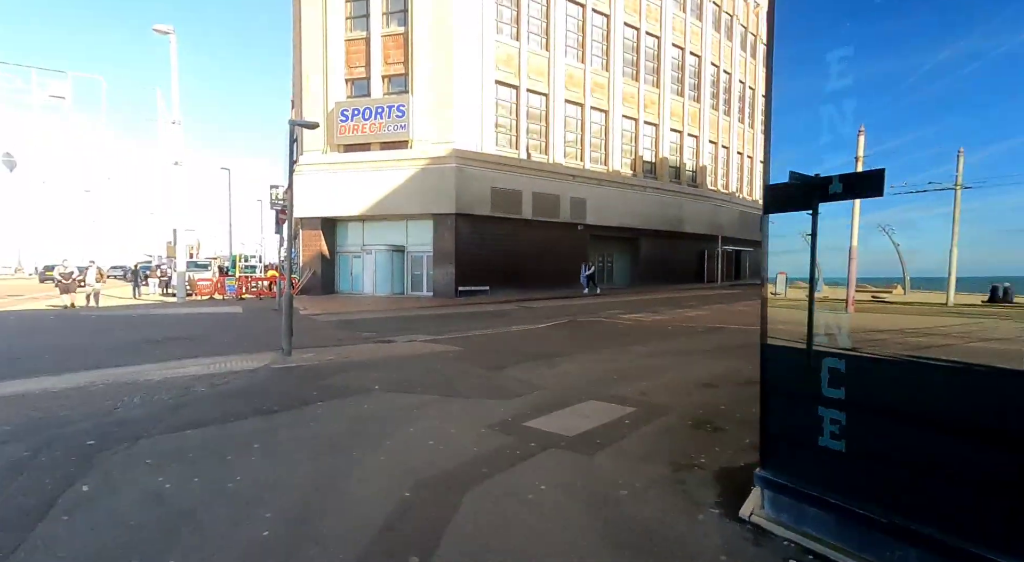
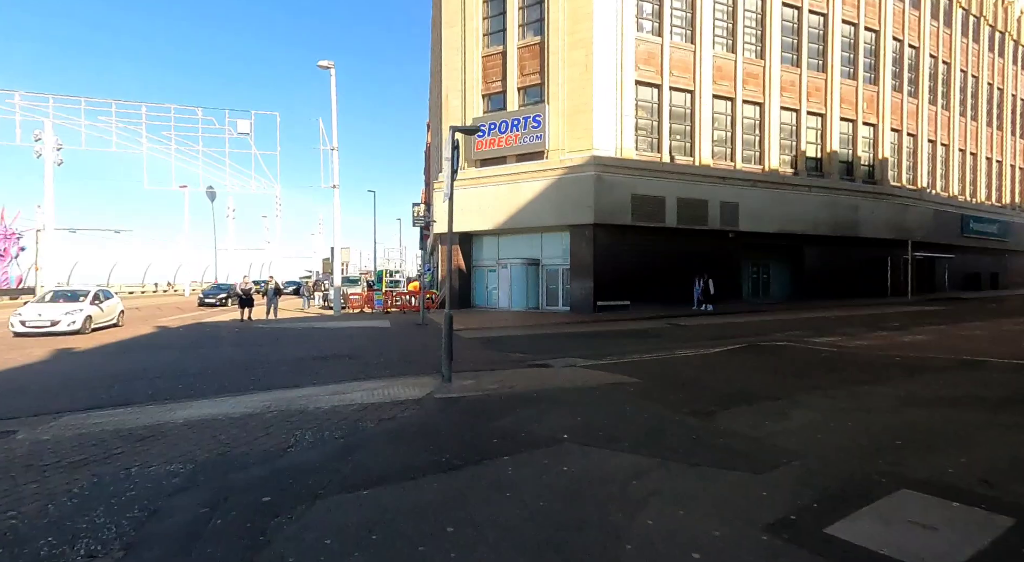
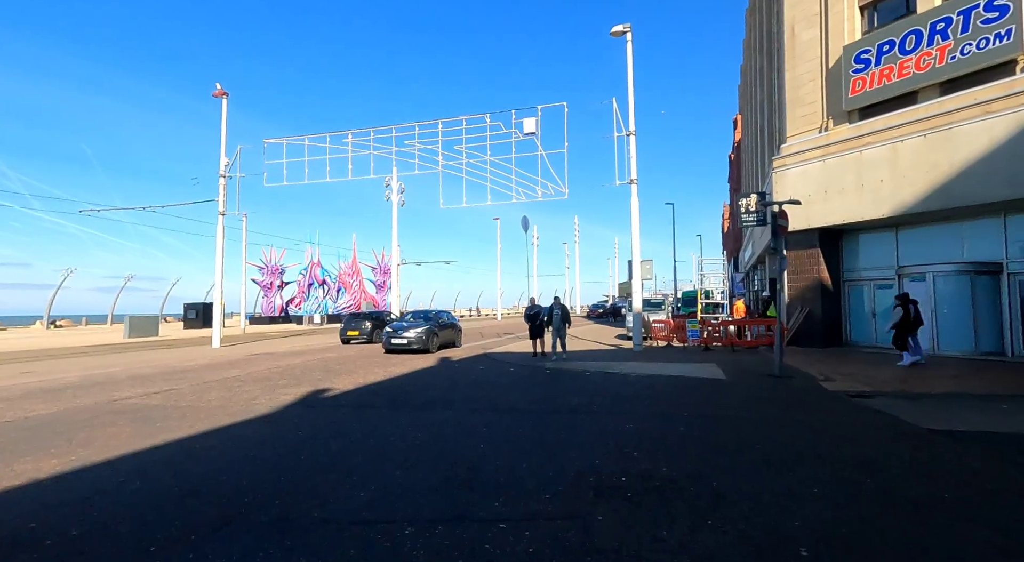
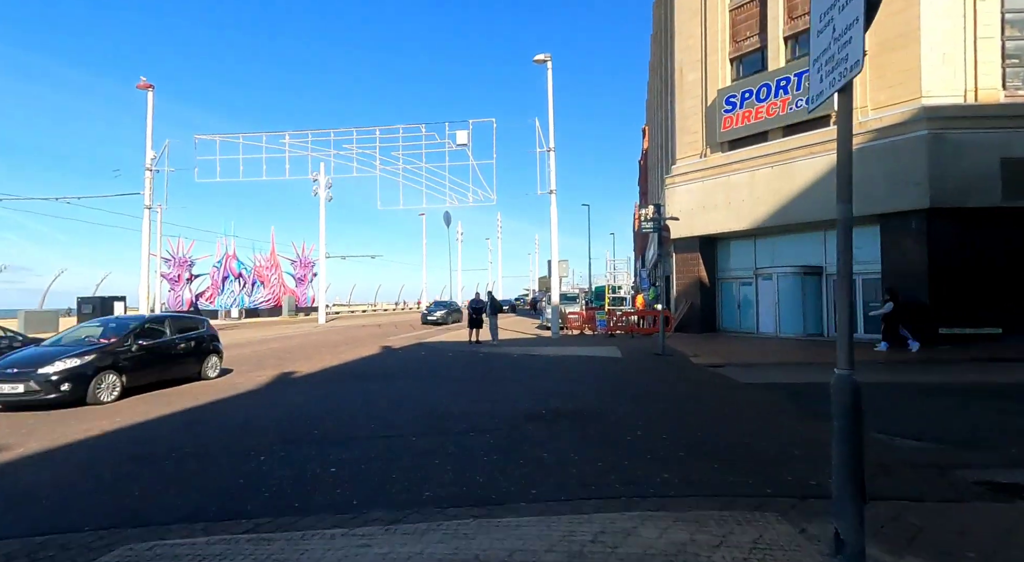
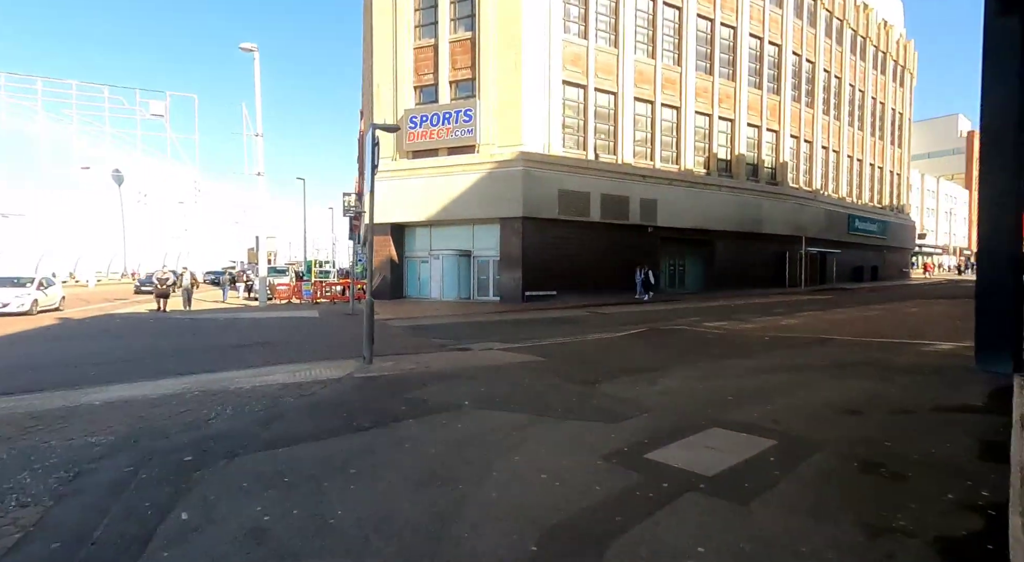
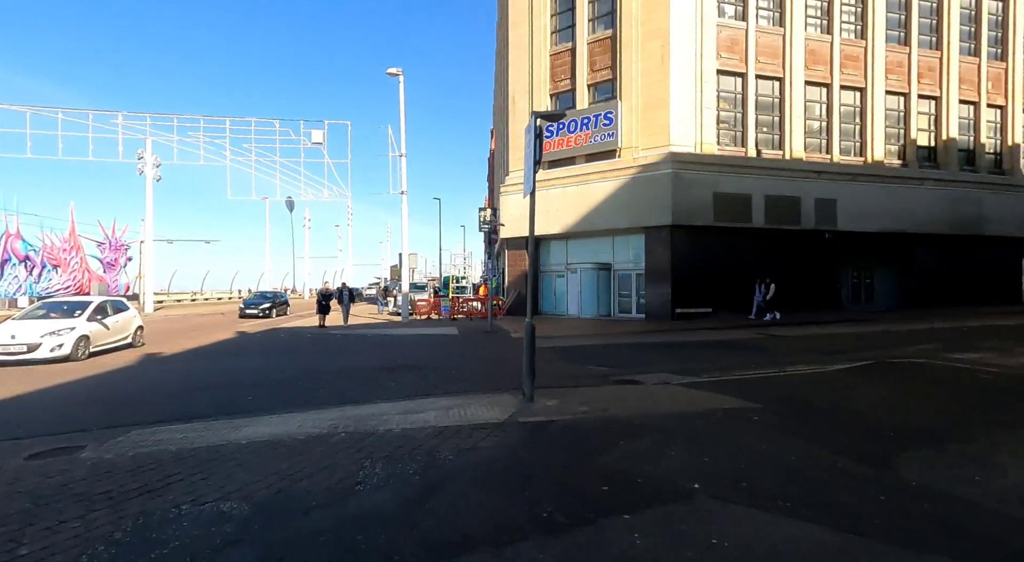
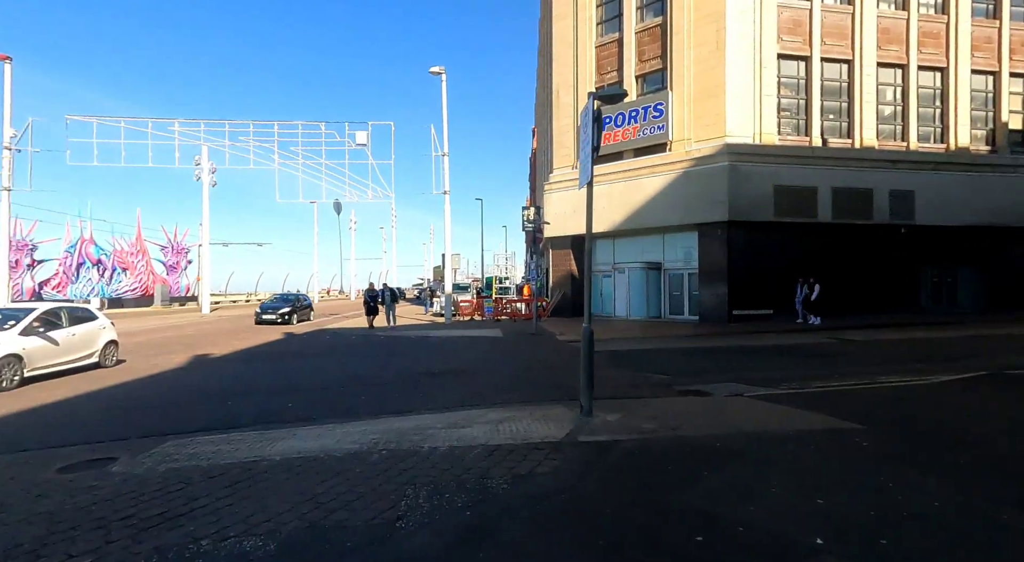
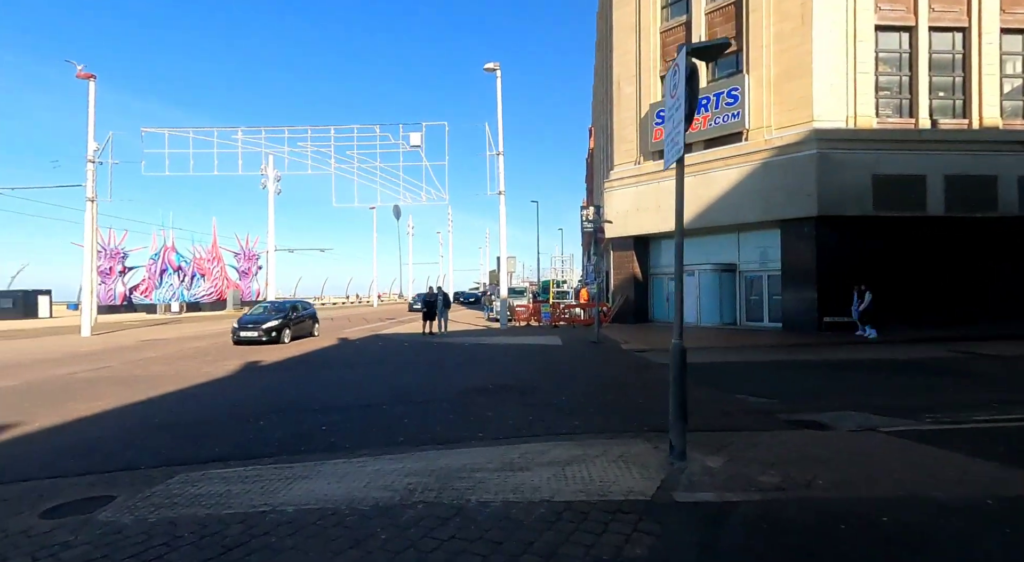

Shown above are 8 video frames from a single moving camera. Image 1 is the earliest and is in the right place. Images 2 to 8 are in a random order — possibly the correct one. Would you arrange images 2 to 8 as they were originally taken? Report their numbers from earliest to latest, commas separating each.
5, 2, 6, 7, 8, 4, 3
